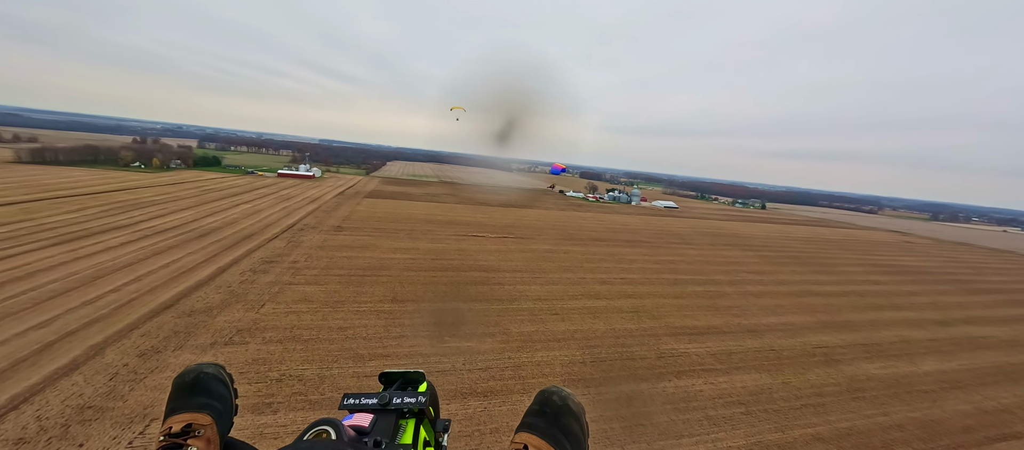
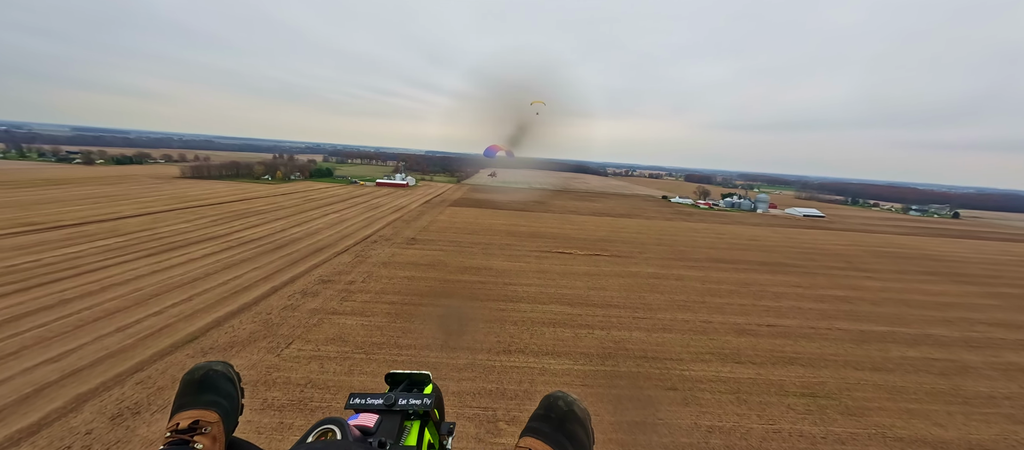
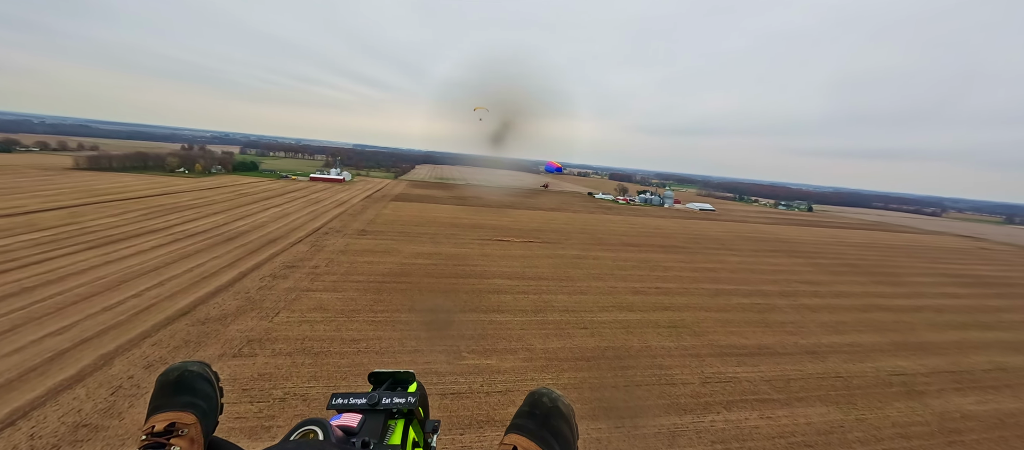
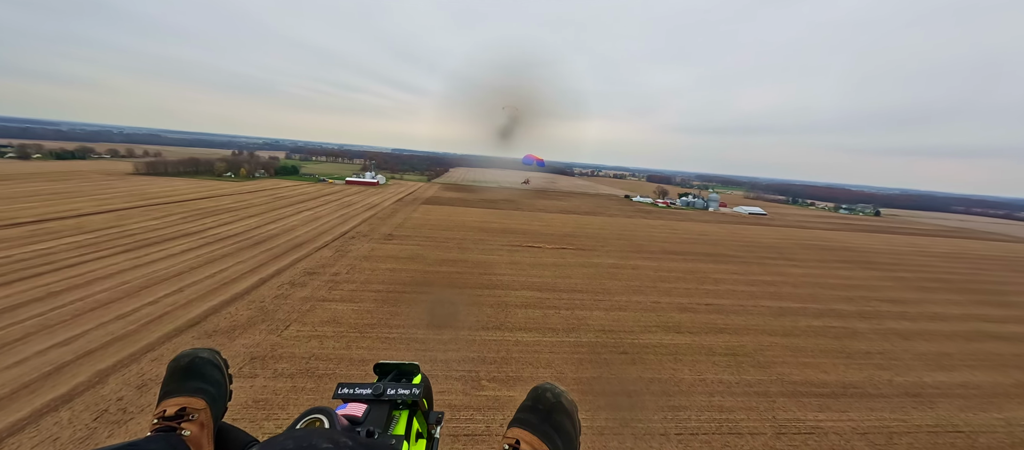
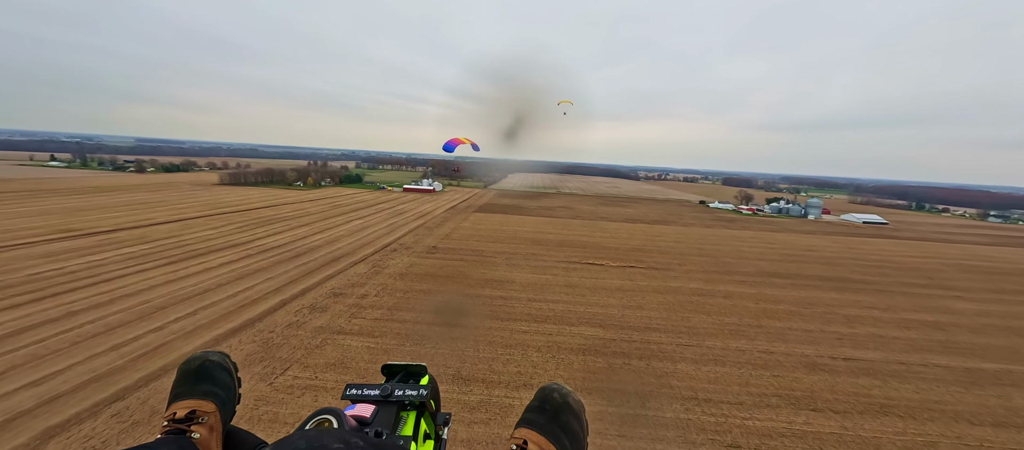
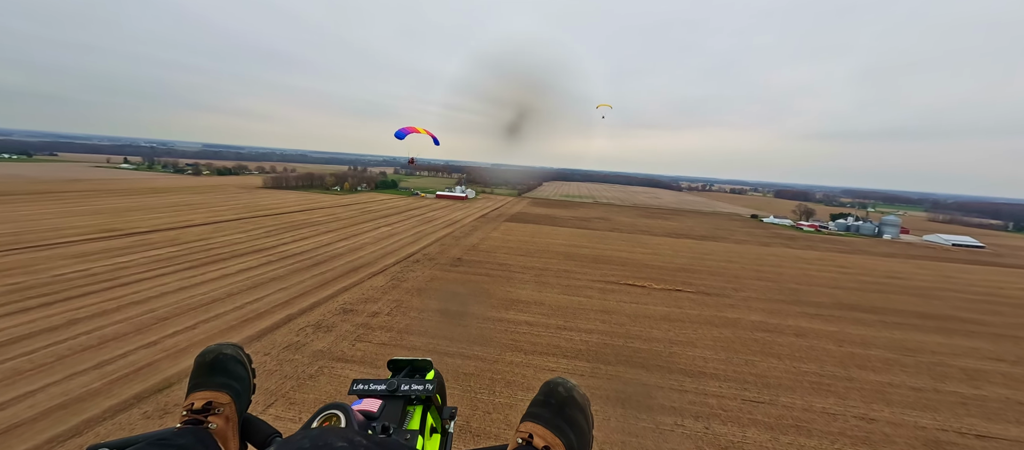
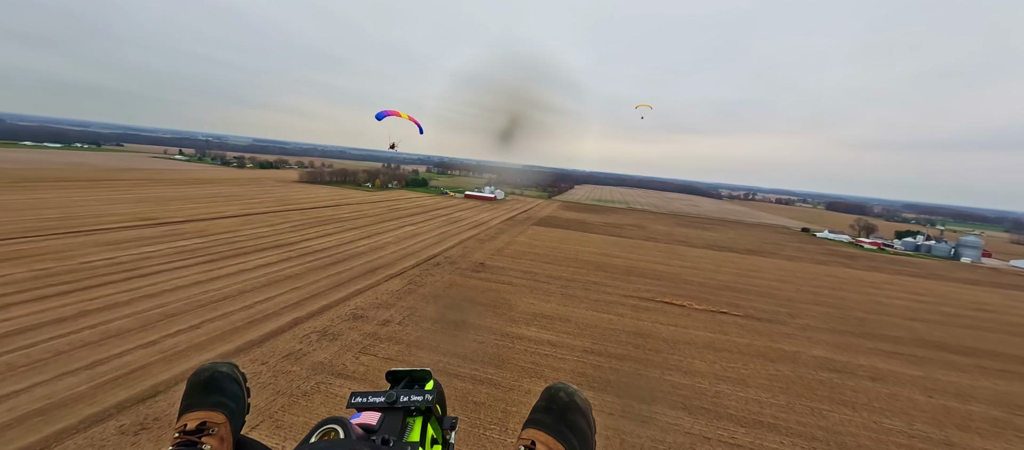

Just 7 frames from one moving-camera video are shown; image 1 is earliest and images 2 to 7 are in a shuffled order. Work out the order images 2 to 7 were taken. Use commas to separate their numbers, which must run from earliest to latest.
3, 4, 2, 5, 6, 7
